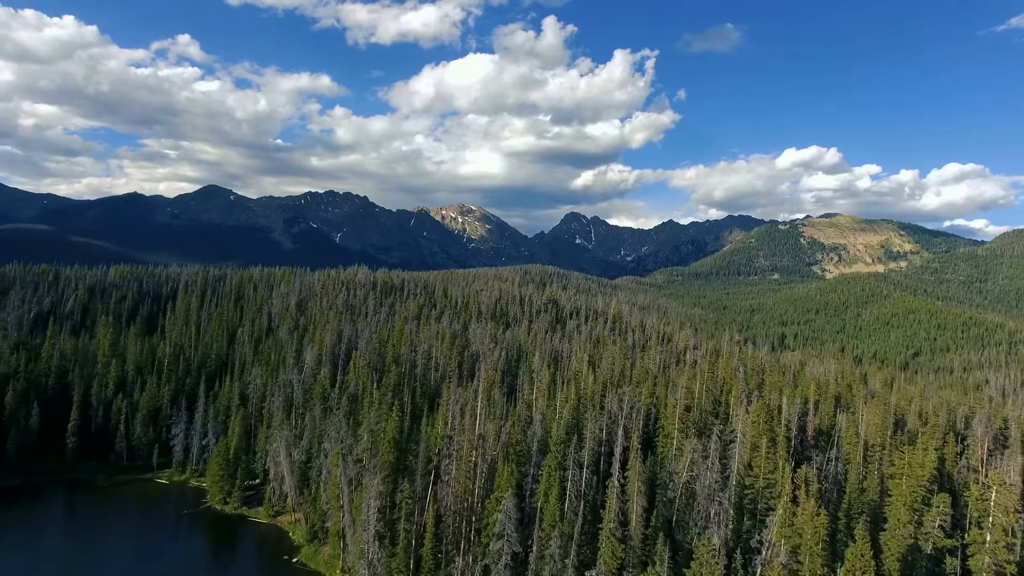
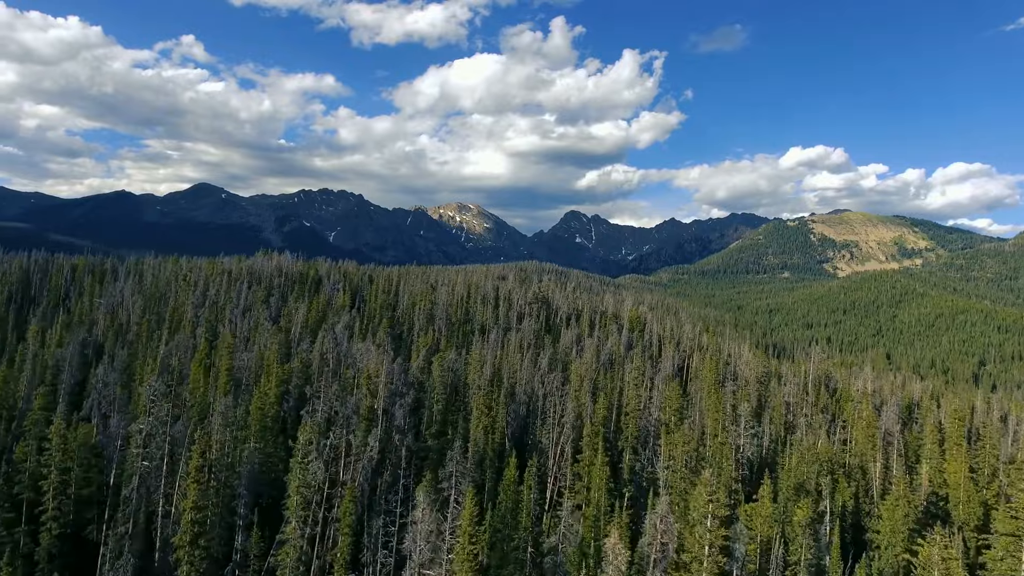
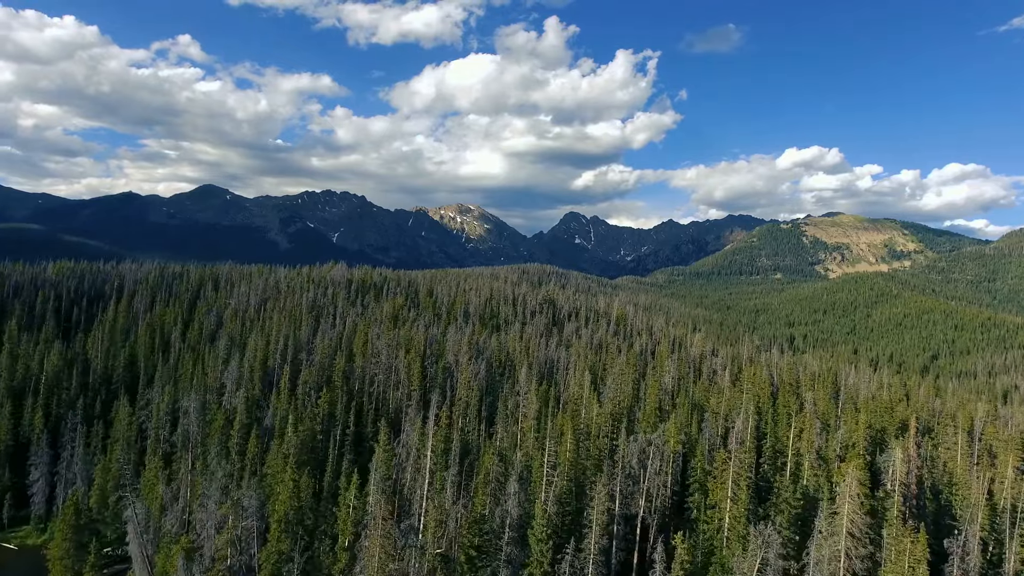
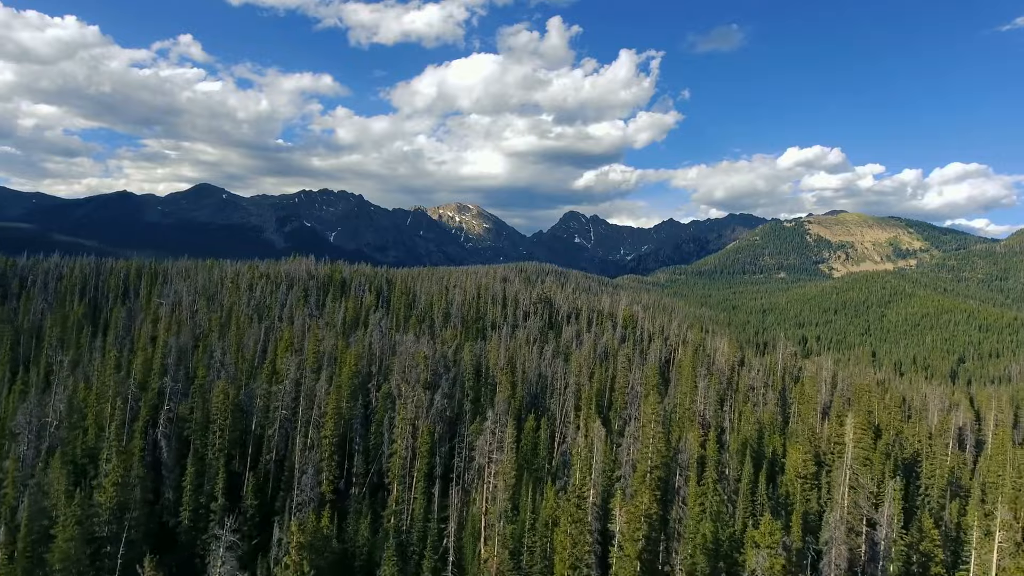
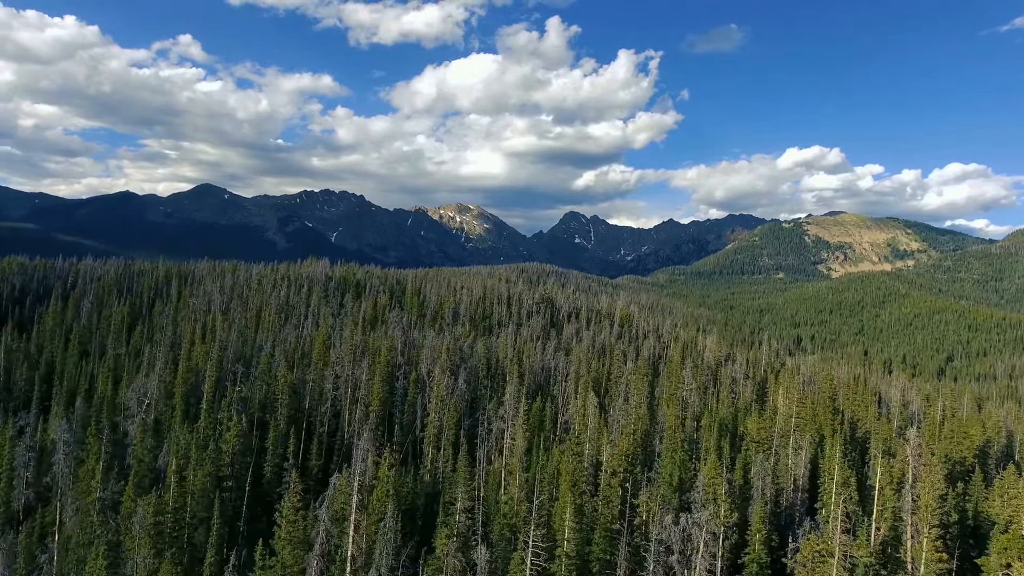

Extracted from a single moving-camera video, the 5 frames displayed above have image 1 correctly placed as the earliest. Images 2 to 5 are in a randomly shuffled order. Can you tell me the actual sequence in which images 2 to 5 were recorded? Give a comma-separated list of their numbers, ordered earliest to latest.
3, 5, 4, 2
